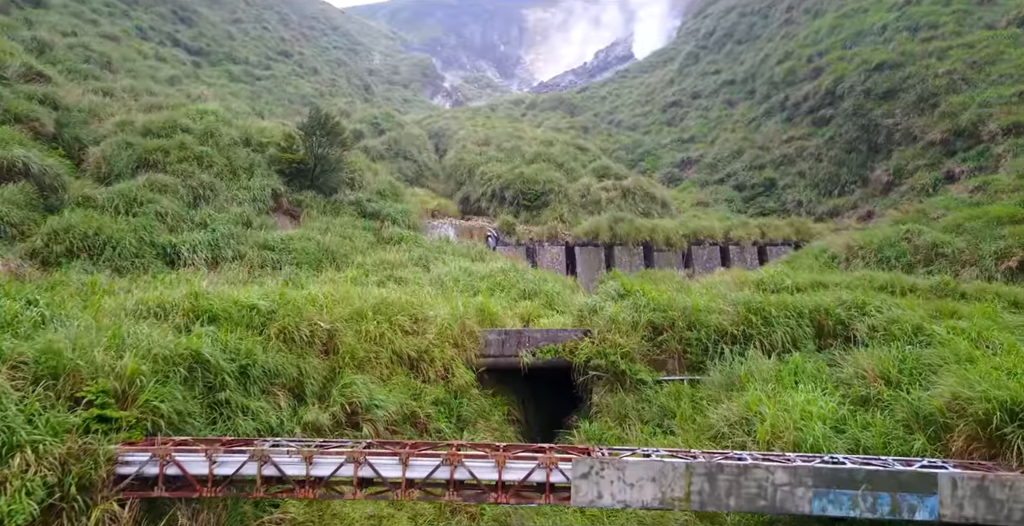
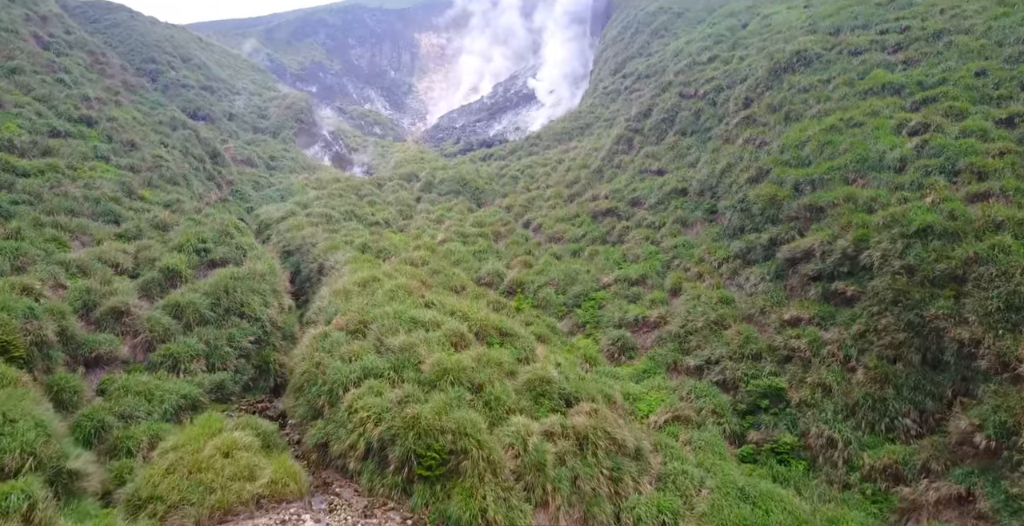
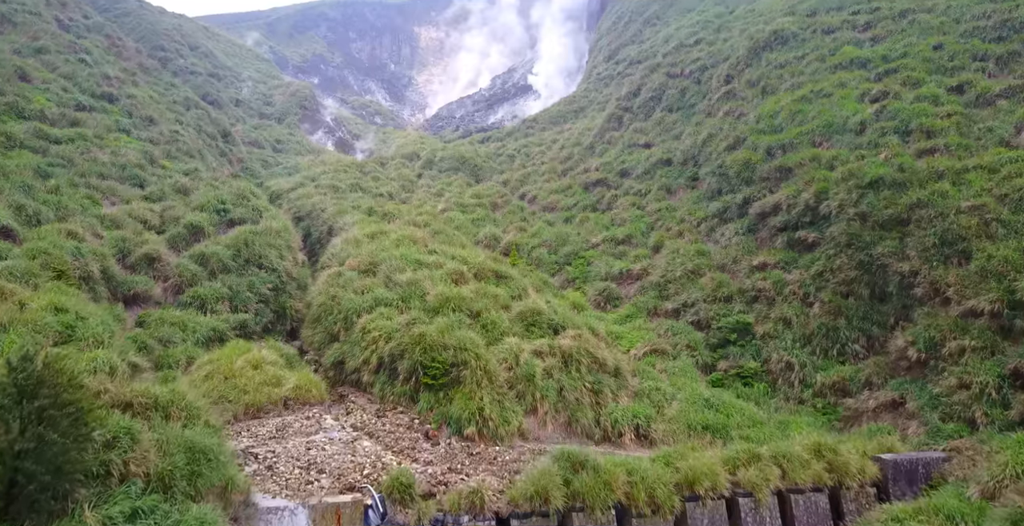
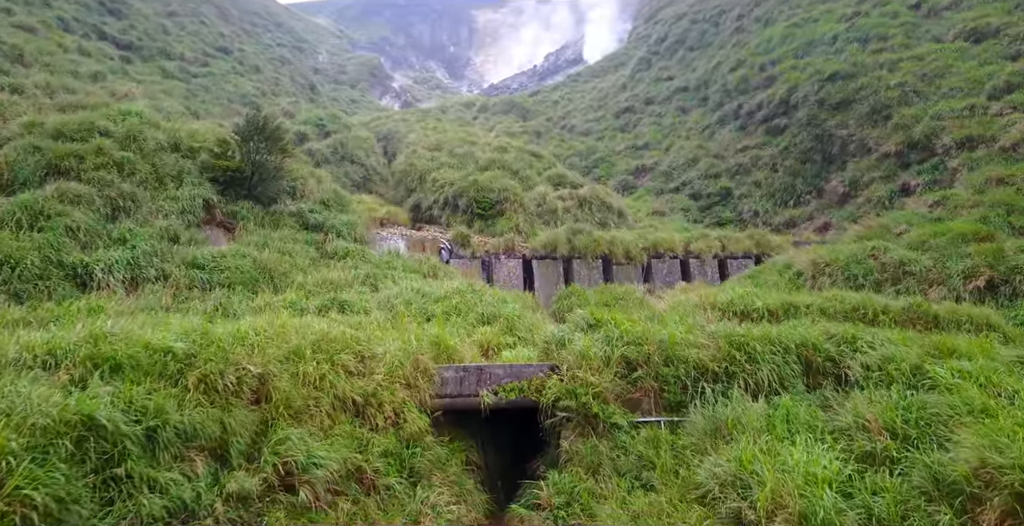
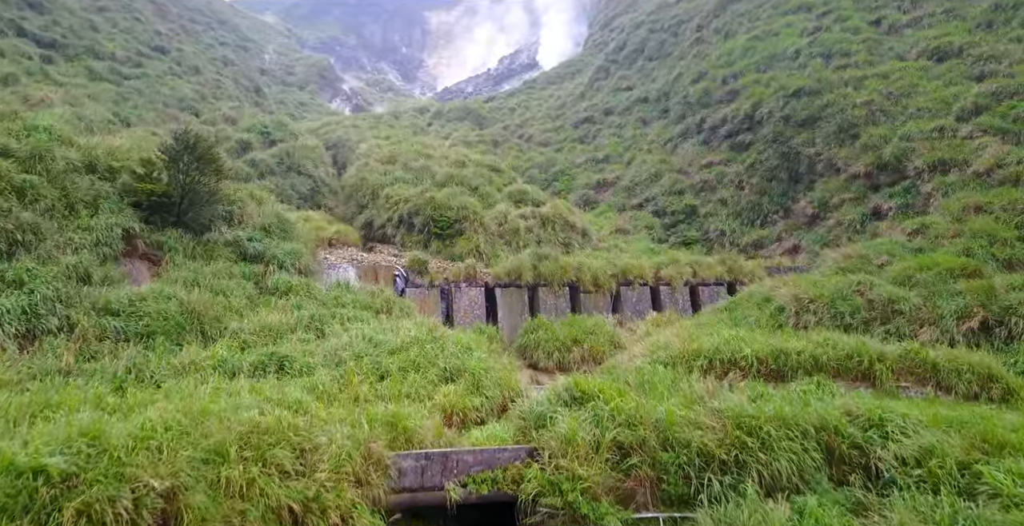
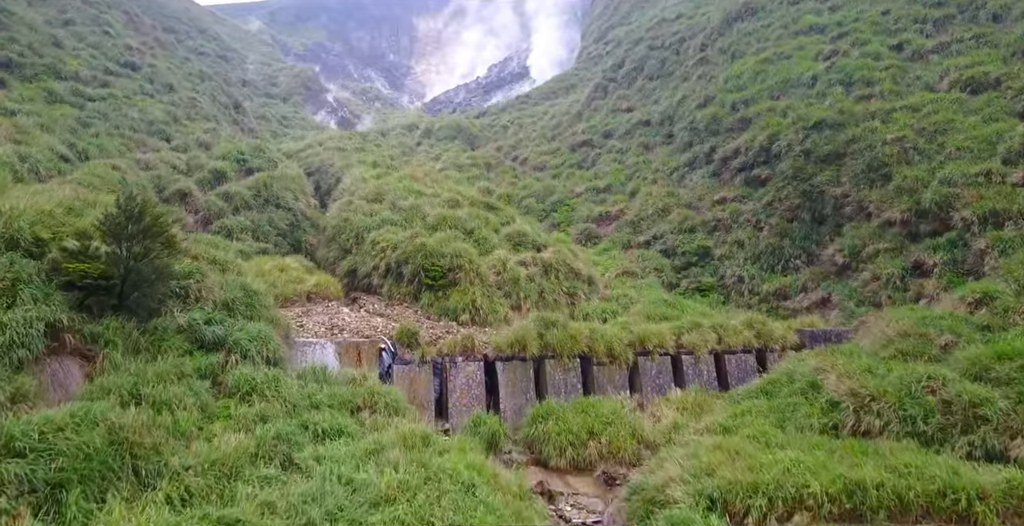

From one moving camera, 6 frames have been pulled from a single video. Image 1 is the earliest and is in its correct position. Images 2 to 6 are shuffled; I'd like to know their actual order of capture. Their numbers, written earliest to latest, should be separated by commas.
4, 5, 6, 3, 2
